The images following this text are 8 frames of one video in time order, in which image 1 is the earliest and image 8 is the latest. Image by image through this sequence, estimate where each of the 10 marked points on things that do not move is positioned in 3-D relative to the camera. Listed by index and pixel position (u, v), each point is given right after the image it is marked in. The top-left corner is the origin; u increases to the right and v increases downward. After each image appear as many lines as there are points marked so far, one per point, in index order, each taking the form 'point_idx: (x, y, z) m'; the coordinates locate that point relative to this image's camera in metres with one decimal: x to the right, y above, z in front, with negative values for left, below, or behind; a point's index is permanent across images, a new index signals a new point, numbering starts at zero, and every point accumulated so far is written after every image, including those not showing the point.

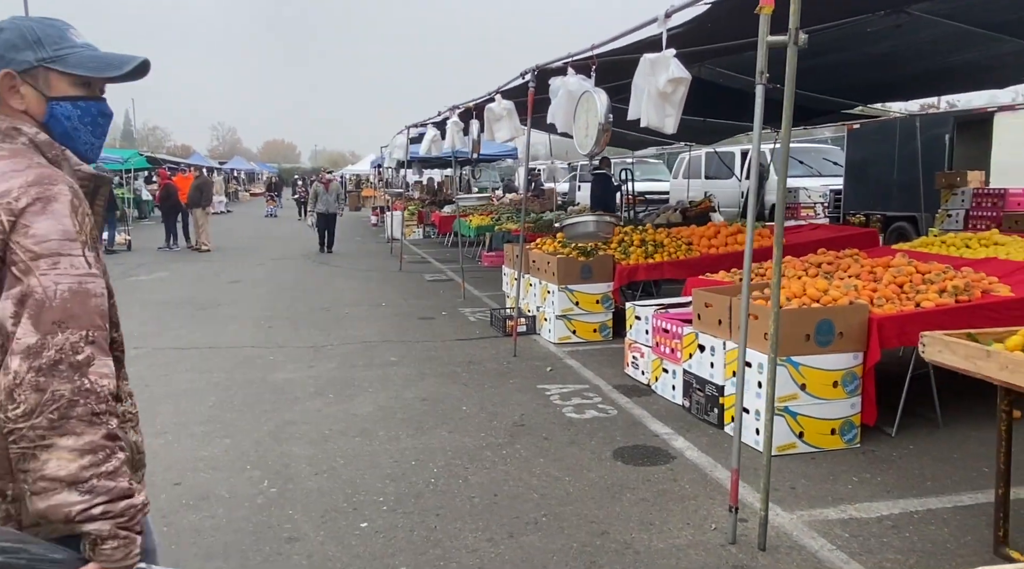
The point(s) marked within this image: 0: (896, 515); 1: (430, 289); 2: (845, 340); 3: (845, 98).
0: (+1.8, -1.1, +3.8) m
1: (-1.1, -0.2, +11.2) m
2: (+1.9, -0.3, +4.6) m
3: (+4.8, +2.7, +11.3) m
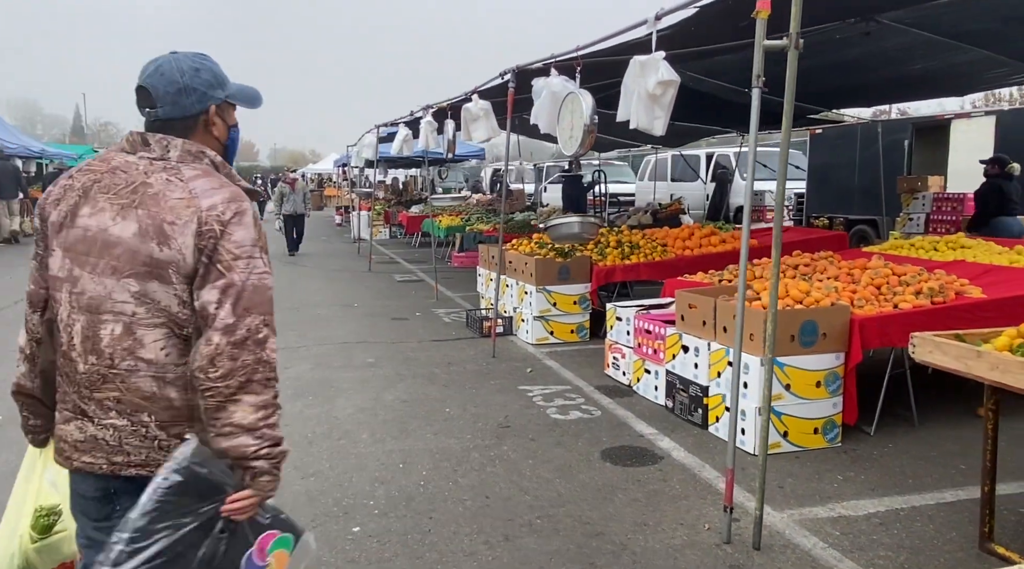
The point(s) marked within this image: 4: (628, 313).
0: (+1.8, -1.1, +3.8) m
1: (-1.5, -0.2, +11.1) m
2: (+1.9, -0.3, +4.7) m
3: (+4.3, +2.6, +11.5) m
4: (+0.9, -0.2, +6.1) m
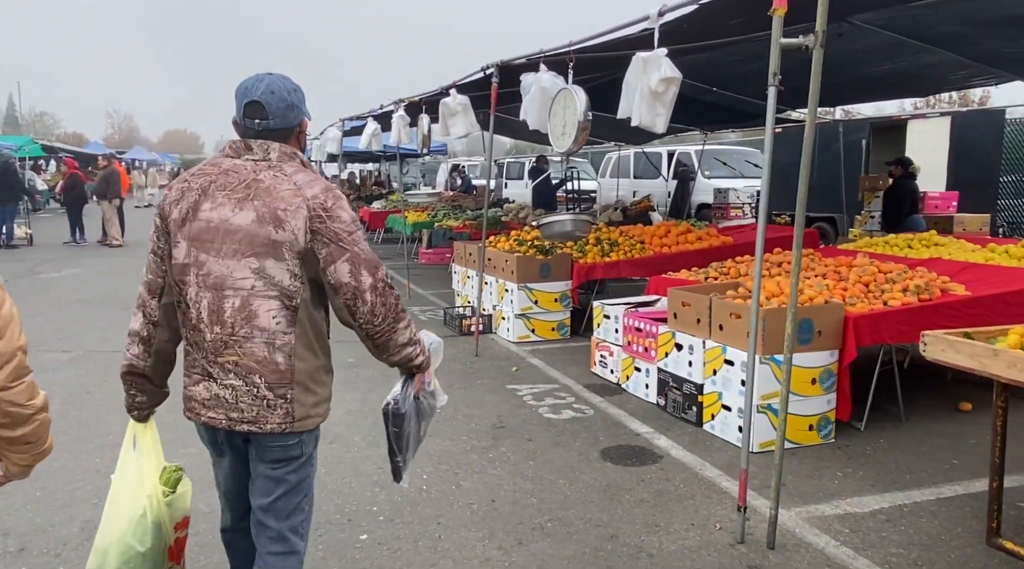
0: (+1.9, -1.1, +3.9) m
1: (-1.9, -0.2, +10.9) m
2: (+1.9, -0.3, +4.7) m
3: (+3.9, +2.7, +11.7) m
4: (+0.8, -0.2, +6.1) m
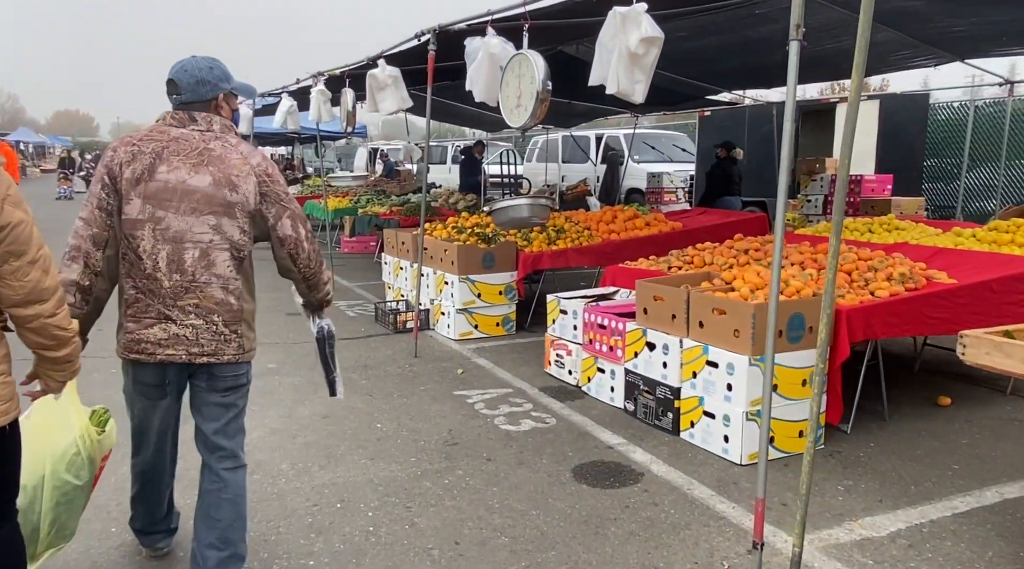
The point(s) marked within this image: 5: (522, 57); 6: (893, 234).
0: (+1.7, -1.1, +3.4) m
1: (-2.8, -0.1, +10.0) m
2: (+1.6, -0.3, +4.2) m
3: (+2.9, +2.9, +11.3) m
4: (+0.4, -0.1, +5.5) m
5: (+0.1, +1.4, +4.8) m
6: (+3.1, +0.4, +6.5) m
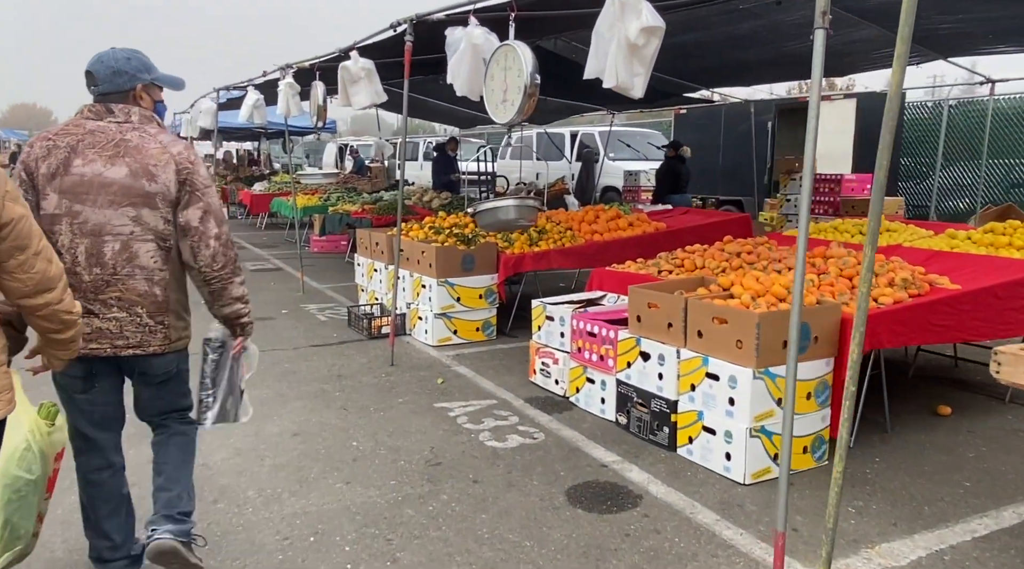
0: (+1.7, -1.1, +3.2) m
1: (-3.0, -0.1, +9.6) m
2: (+1.6, -0.3, +4.0) m
3: (+2.5, +2.9, +11.1) m
4: (+0.3, -0.2, +5.2) m
5: (0.0, +1.4, +4.5) m
6: (+3.0, +0.4, +6.3) m
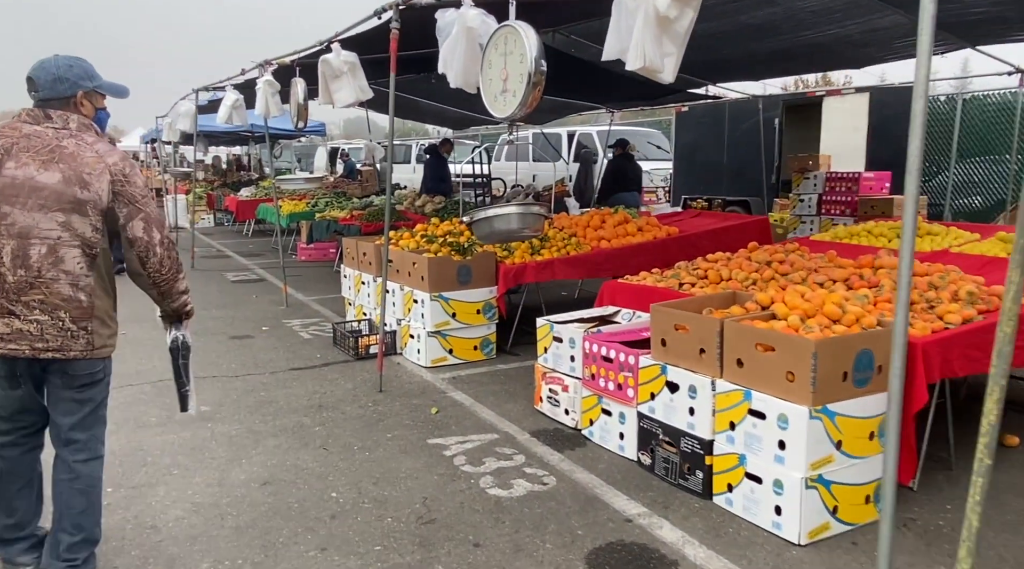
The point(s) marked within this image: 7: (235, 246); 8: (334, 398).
0: (+1.7, -1.2, +2.6) m
1: (-3.1, -0.3, +9.0) m
2: (+1.6, -0.4, +3.4) m
3: (+2.5, +2.8, +10.5) m
4: (+0.3, -0.3, +4.5) m
5: (0.0, +1.3, +3.9) m
6: (+3.0, +0.3, +5.7) m
7: (-5.5, +0.8, +15.5) m
8: (-1.2, -0.8, +5.3) m
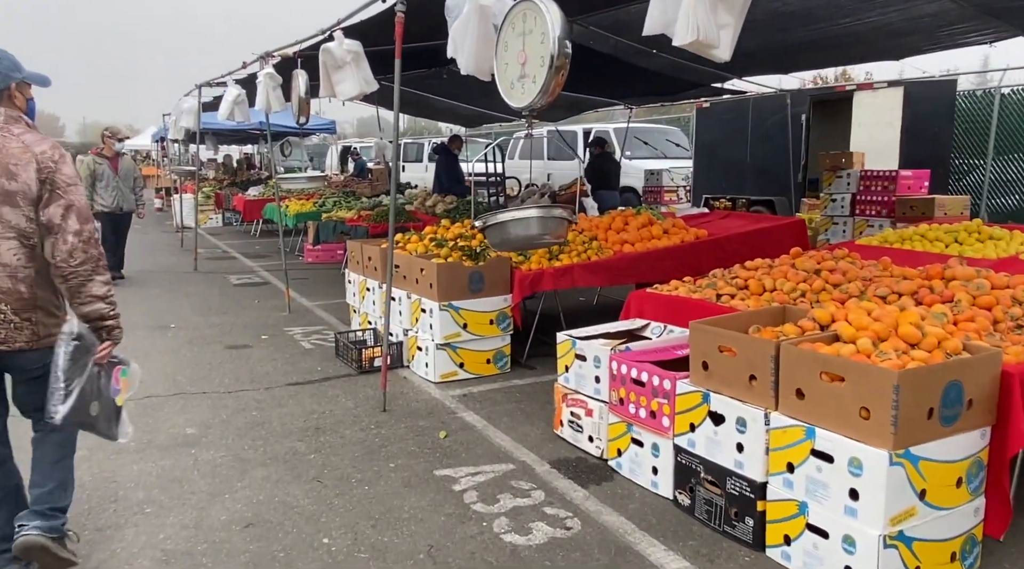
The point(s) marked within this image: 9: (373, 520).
0: (+1.8, -1.3, +2.0) m
1: (-2.9, -0.3, +8.5) m
2: (+1.7, -0.5, +2.8) m
3: (+2.7, +2.7, +9.9) m
4: (+0.4, -0.3, +4.0) m
5: (+0.1, +1.2, +3.4) m
6: (+3.1, +0.3, +5.1) m
7: (-5.2, +0.7, +15.1) m
8: (-1.1, -0.8, +4.9) m
9: (-0.6, -1.0, +3.4) m
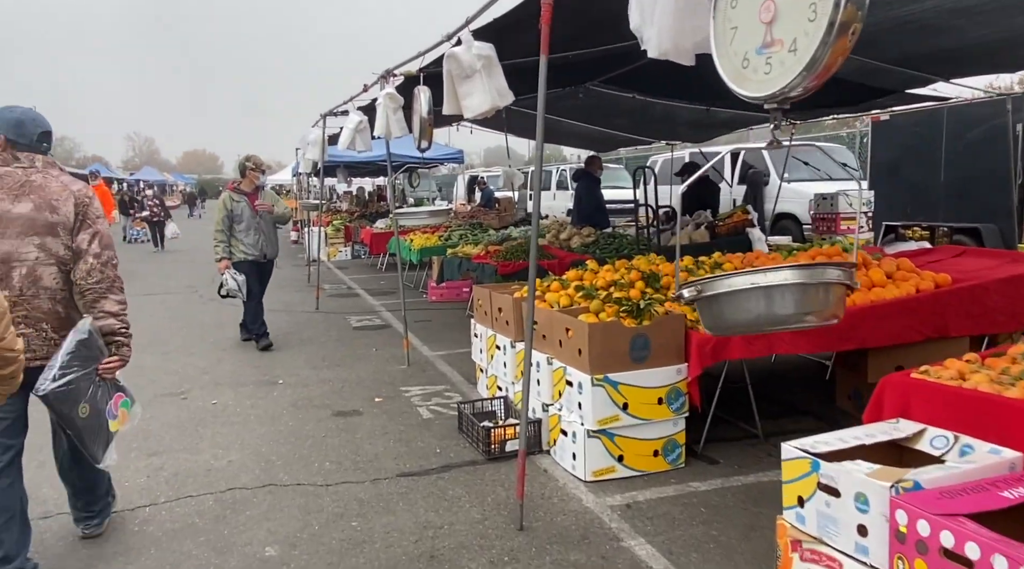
0: (+2.1, -1.5, +0.3) m
1: (-1.4, -0.8, +7.4) m
2: (+2.1, -0.7, +1.1) m
3: (+4.3, +2.2, +8.1) m
4: (+1.1, -0.7, +2.5) m
5: (+0.7, +0.9, +2.0) m
6: (+3.9, -0.1, +3.2) m
7: (-2.7, 0.0, +14.4) m
8: (-0.3, -1.2, +3.6) m
9: (0.0, -1.3, +2.1) m
